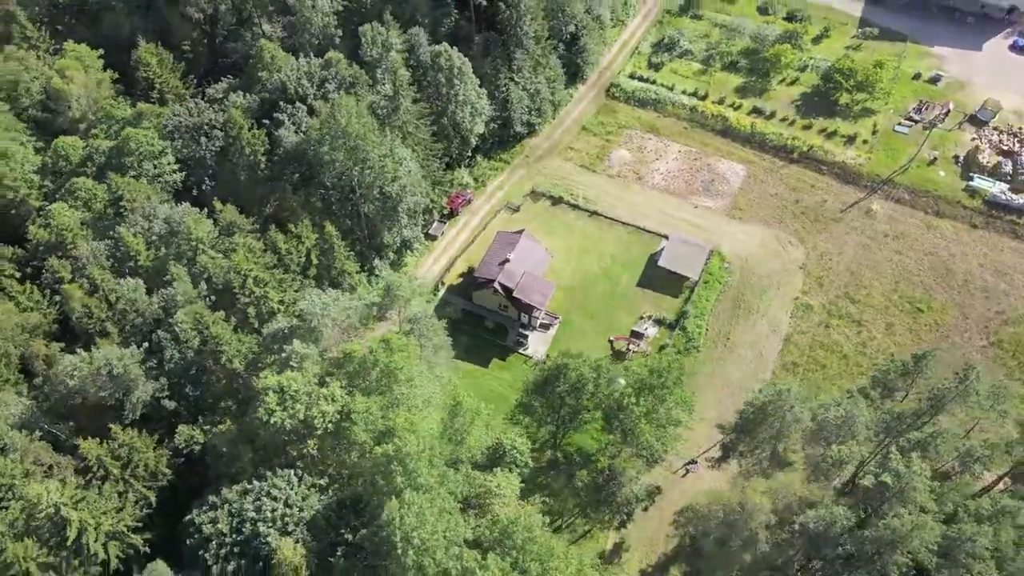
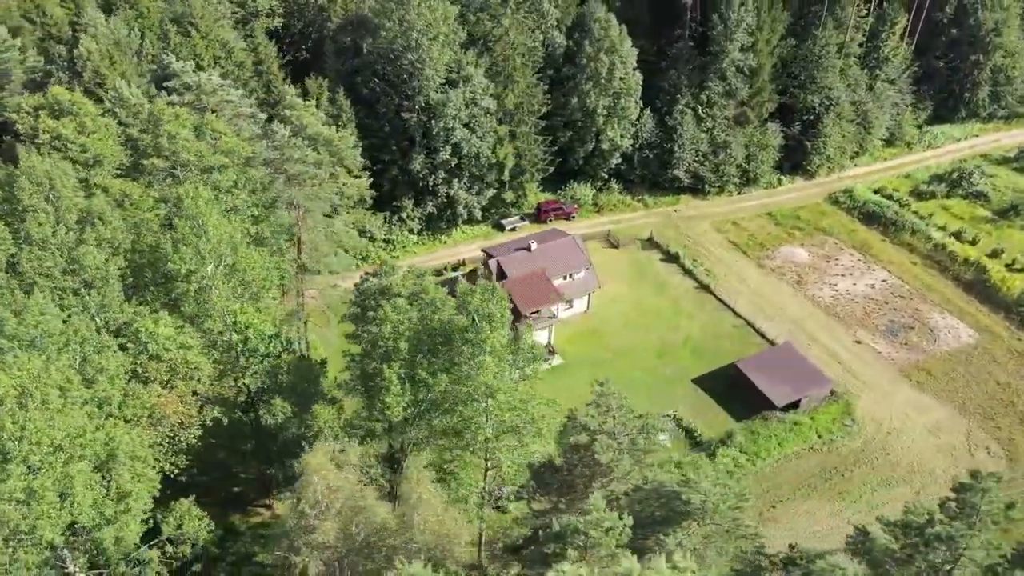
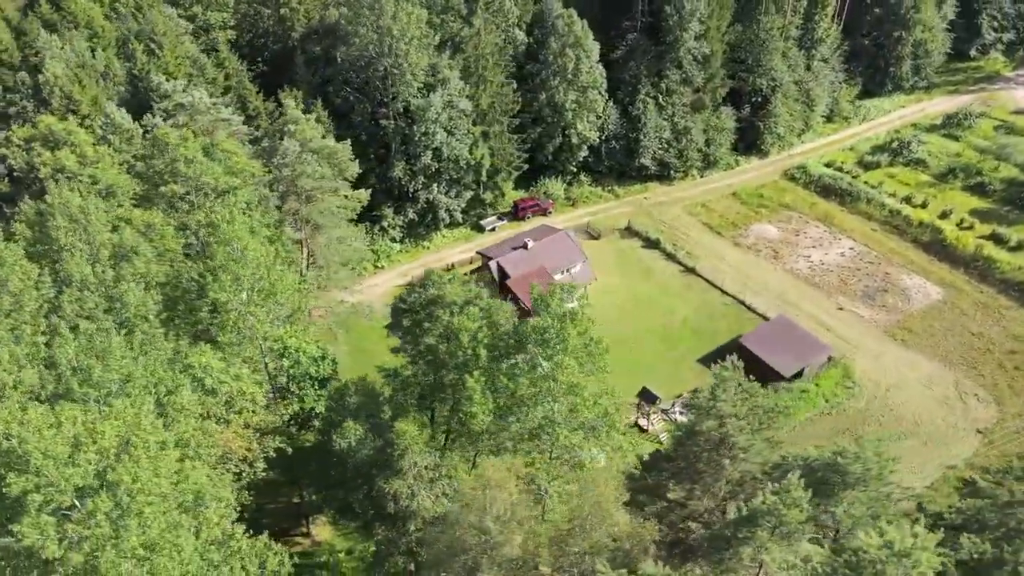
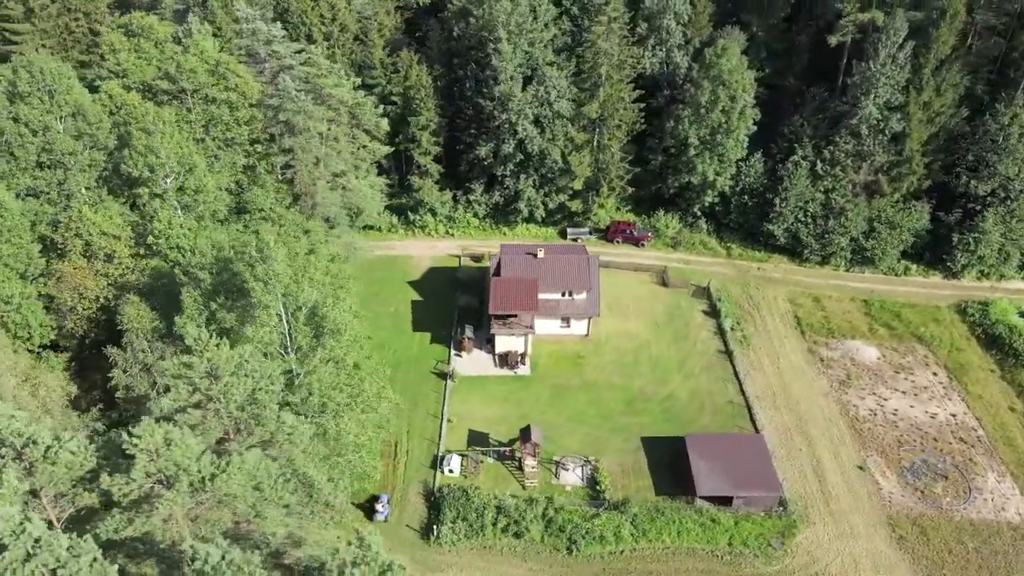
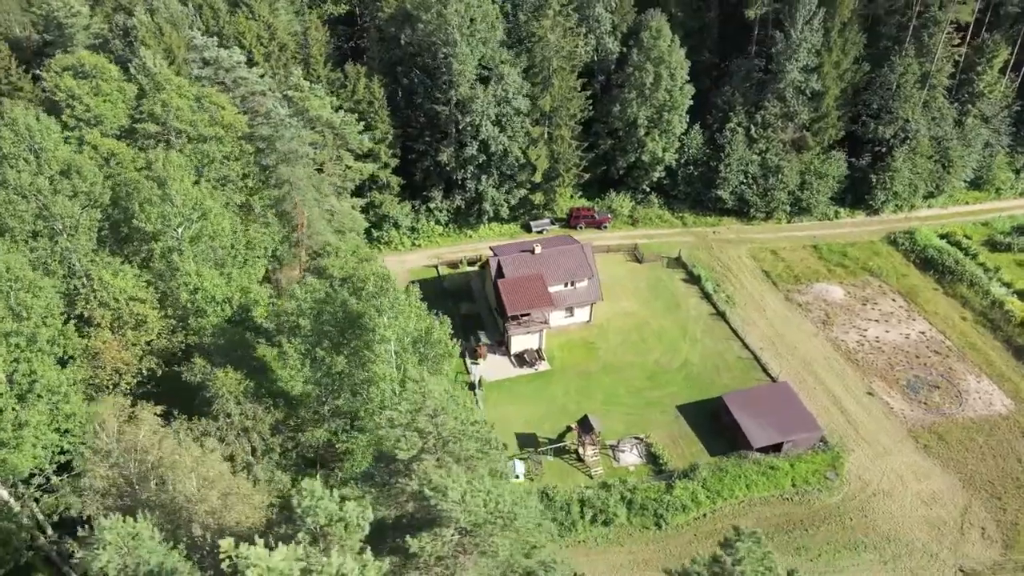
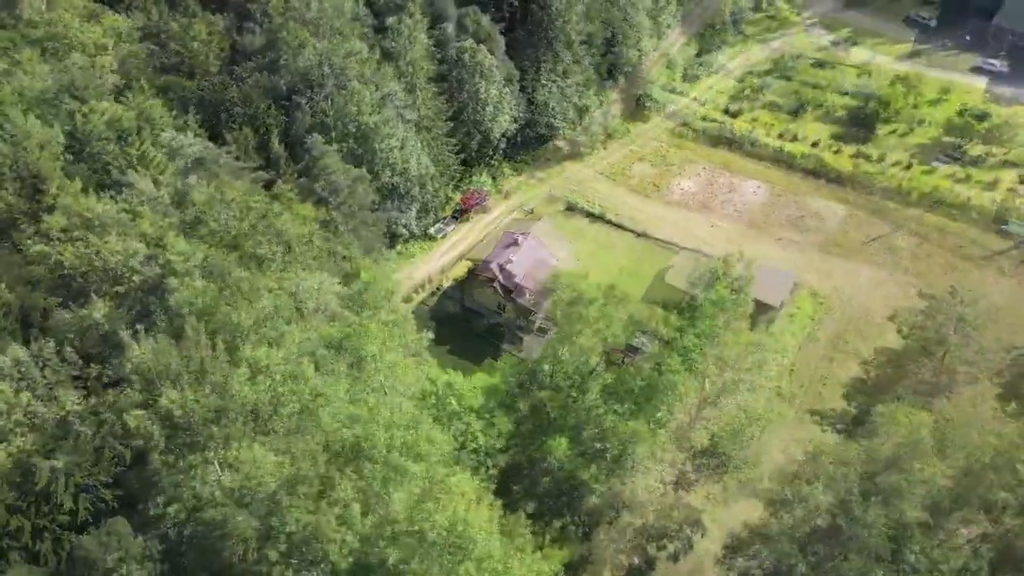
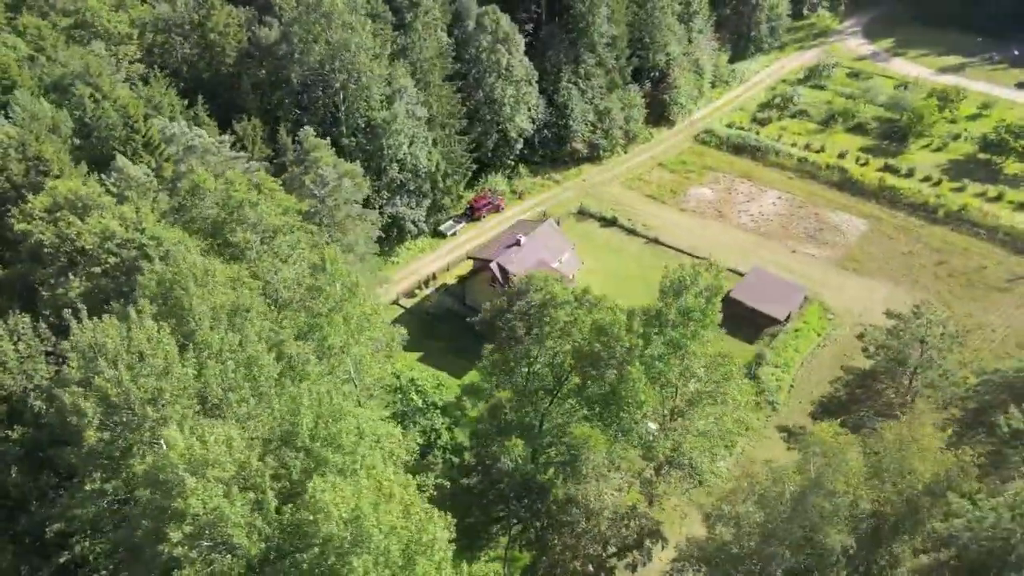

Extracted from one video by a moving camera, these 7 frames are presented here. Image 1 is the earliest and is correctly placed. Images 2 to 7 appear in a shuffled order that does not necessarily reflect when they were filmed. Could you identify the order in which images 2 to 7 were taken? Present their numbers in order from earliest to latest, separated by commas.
6, 7, 3, 2, 5, 4
